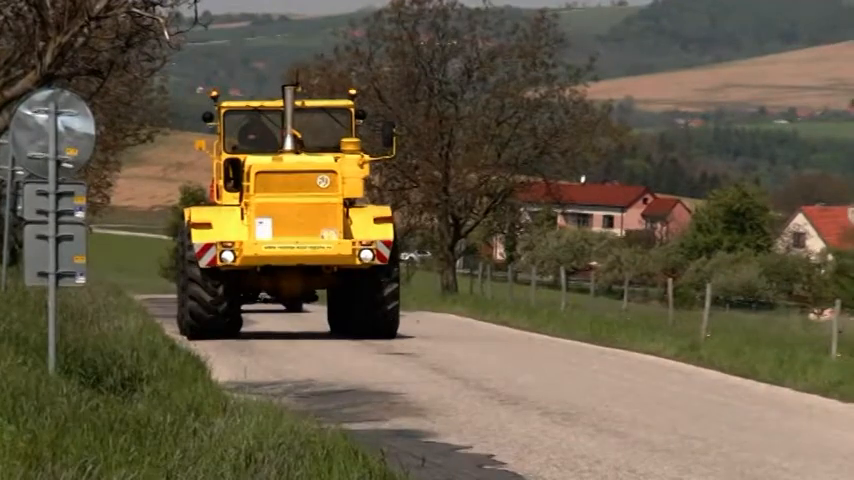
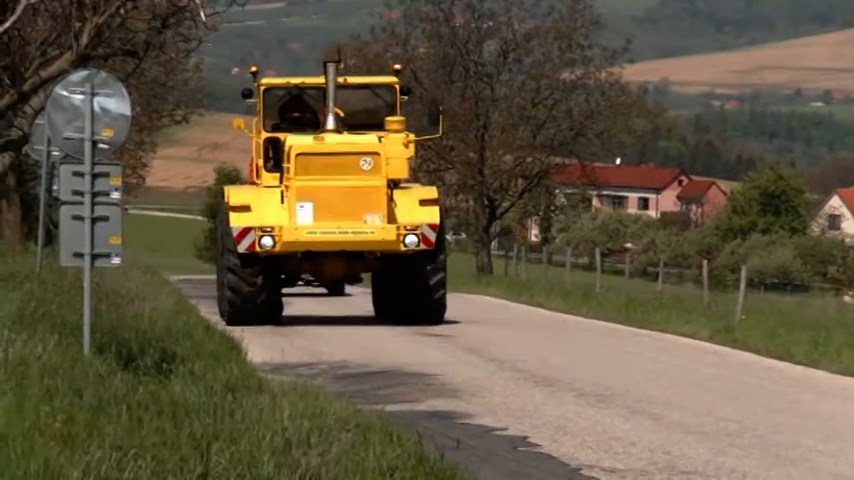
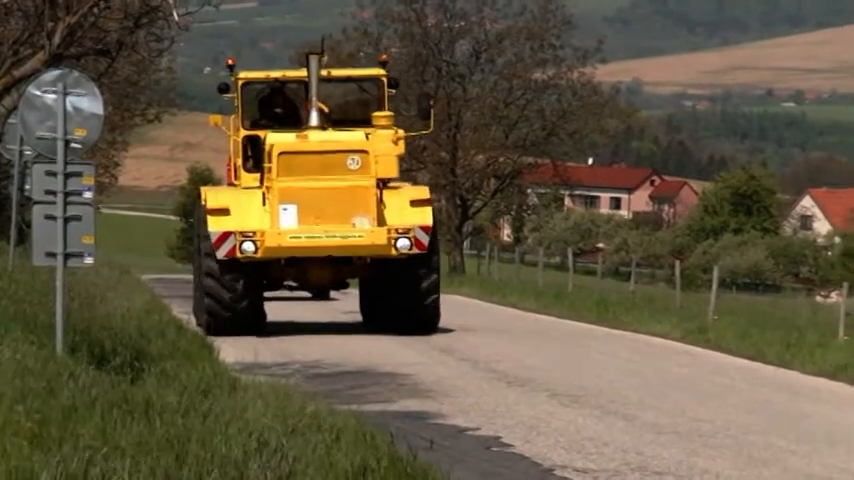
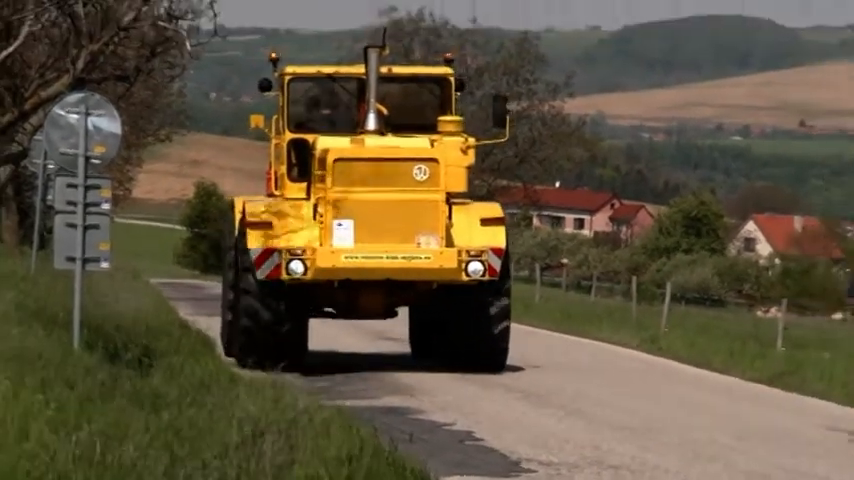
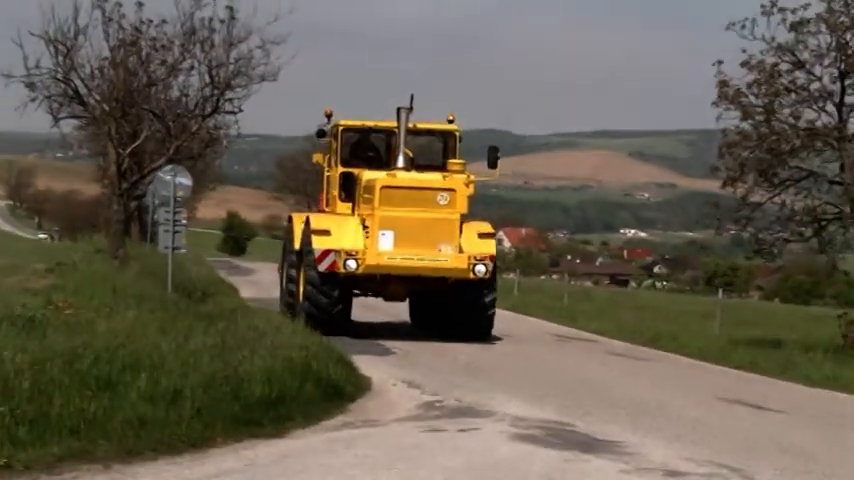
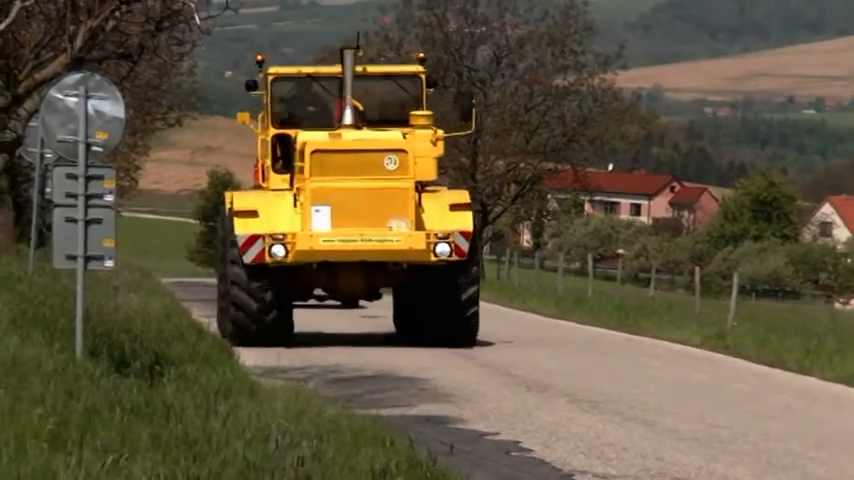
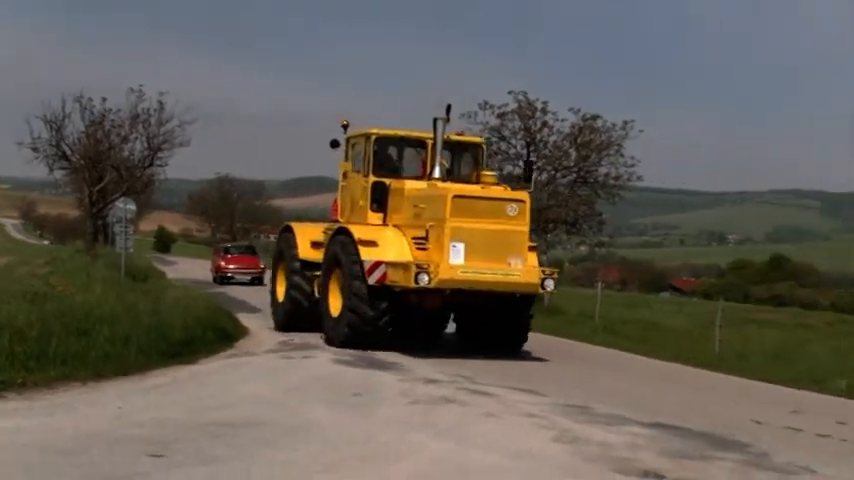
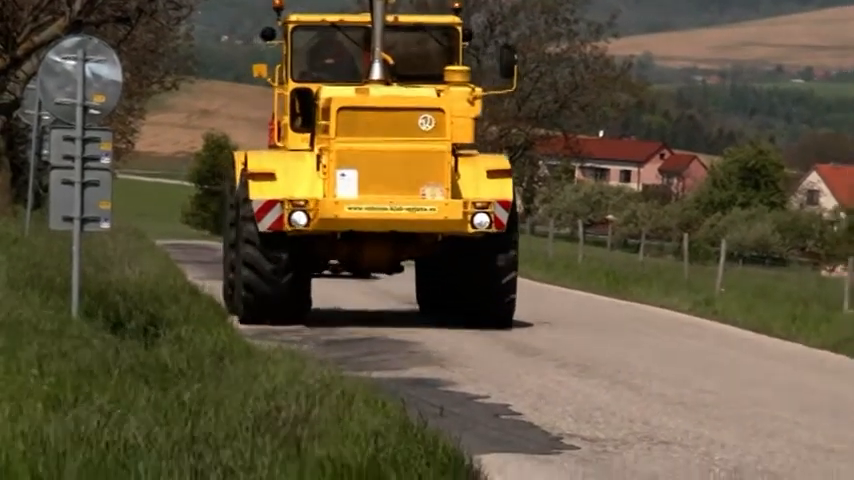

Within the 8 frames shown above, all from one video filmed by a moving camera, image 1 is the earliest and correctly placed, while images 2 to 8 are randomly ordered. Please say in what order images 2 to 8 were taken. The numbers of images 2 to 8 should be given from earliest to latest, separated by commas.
2, 3, 6, 8, 4, 5, 7
